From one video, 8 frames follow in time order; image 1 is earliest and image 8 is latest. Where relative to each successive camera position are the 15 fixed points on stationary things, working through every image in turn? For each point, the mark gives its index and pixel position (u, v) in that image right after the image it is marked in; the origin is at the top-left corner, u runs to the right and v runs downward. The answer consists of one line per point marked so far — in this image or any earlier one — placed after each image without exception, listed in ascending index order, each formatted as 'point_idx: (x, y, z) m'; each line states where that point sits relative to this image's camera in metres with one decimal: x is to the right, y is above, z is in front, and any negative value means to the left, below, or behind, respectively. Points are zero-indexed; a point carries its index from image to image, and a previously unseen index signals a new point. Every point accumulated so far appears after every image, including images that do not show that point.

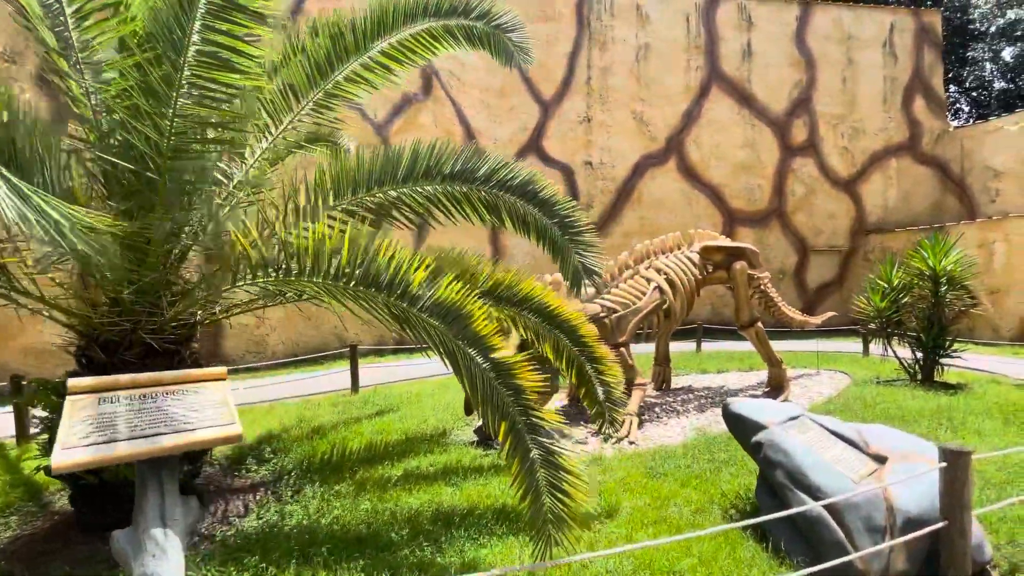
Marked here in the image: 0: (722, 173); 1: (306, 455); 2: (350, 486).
0: (+5.8, +3.2, +13.2) m
1: (-1.9, -1.5, +4.4) m
2: (-1.3, -1.5, +3.7) m
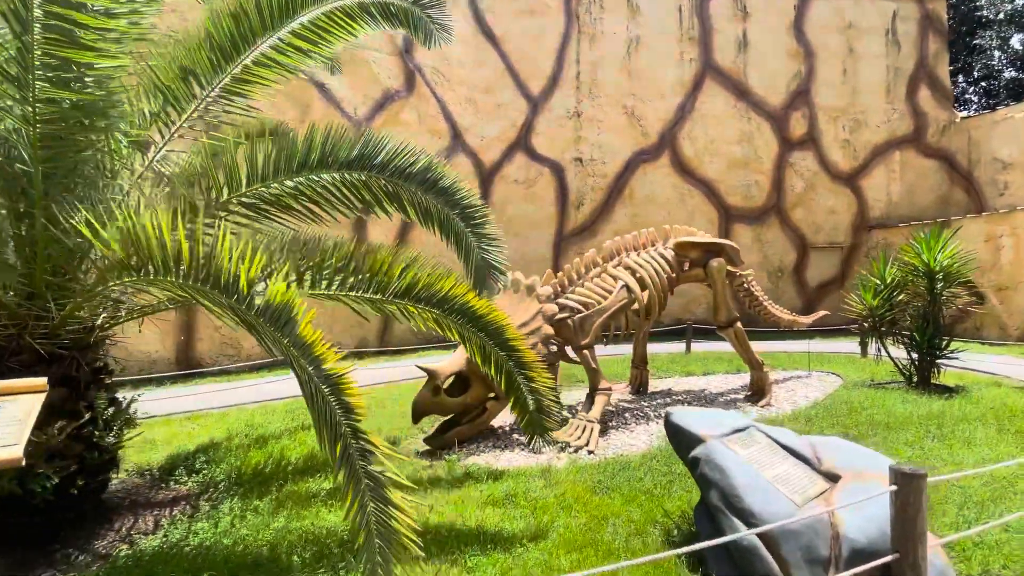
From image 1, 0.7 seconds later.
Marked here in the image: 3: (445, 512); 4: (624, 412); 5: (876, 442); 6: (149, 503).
0: (+5.5, +3.2, +12.8) m
1: (-2.4, -1.5, +4.1) m
2: (-1.7, -1.5, +3.5) m
3: (-0.4, -1.5, +3.2) m
4: (+1.3, -1.5, +5.6) m
5: (+3.4, -1.5, +4.5) m
6: (-2.7, -1.6, +3.6) m
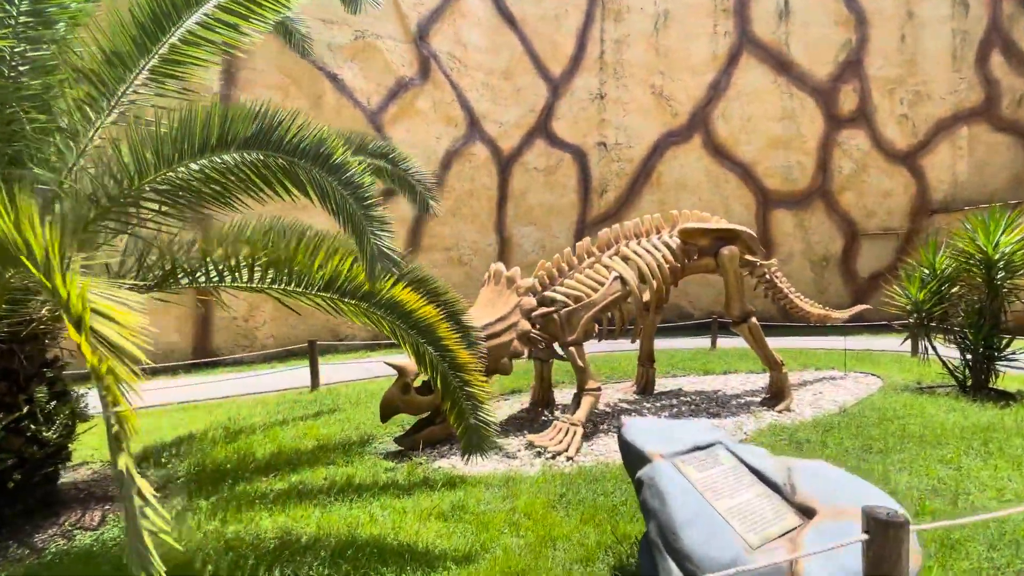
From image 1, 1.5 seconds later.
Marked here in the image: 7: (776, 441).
0: (+6.0, +3.4, +11.8) m
1: (-2.6, -1.5, +4.1) m
2: (-2.1, -1.5, +3.3) m
3: (-0.8, -1.5, +3.0) m
4: (+1.2, -1.4, +5.2) m
5: (+3.2, -1.4, +3.9) m
6: (-3.0, -1.5, +3.5) m
7: (+2.4, -1.4, +4.3) m
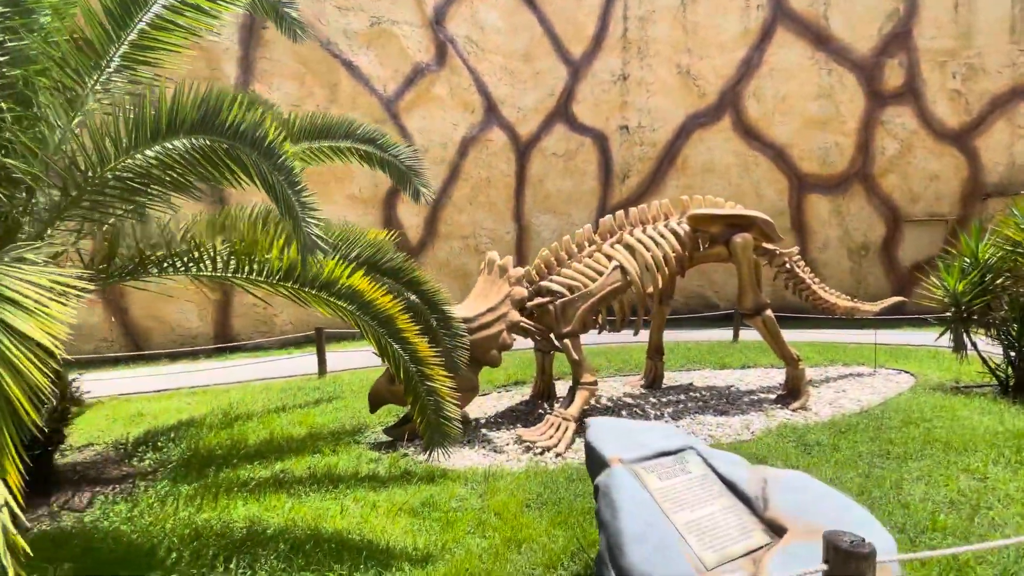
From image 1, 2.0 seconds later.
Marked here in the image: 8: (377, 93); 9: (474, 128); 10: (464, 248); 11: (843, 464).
0: (+6.5, +3.7, +11.1) m
1: (-2.7, -1.4, +4.1) m
2: (-2.2, -1.4, +3.4) m
3: (-1.0, -1.4, +2.9) m
4: (+1.1, -1.3, +5.0) m
5: (+3.1, -1.3, +3.6) m
6: (-3.1, -1.4, +3.6) m
7: (+2.3, -1.3, +4.0) m
8: (-2.8, +4.1, +10.0) m
9: (-0.8, +3.6, +10.8) m
10: (-1.1, +0.9, +10.6) m
11: (+2.5, -1.3, +3.6) m
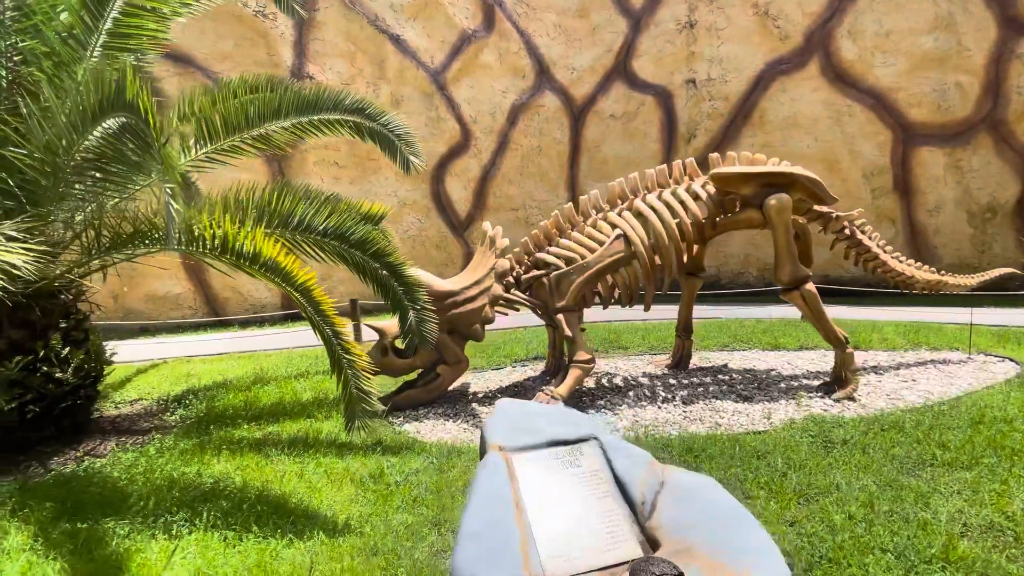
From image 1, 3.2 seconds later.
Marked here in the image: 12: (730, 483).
0: (+7.5, +4.2, +9.4) m
1: (-2.8, -1.1, +4.5) m
2: (-2.5, -1.2, +3.7) m
3: (-1.3, -1.2, +3.0) m
4: (+1.1, -1.0, +4.6) m
5: (+2.8, -1.1, +2.9) m
6: (-3.3, -1.2, +4.1) m
7: (+2.1, -1.1, +3.5) m
8: (-1.8, +4.7, +10.0) m
9: (+0.3, +4.2, +10.4) m
10: (0.0, +1.5, +10.5) m
11: (+2.2, -1.2, +3.0) m
12: (+1.3, -1.2, +2.9) m
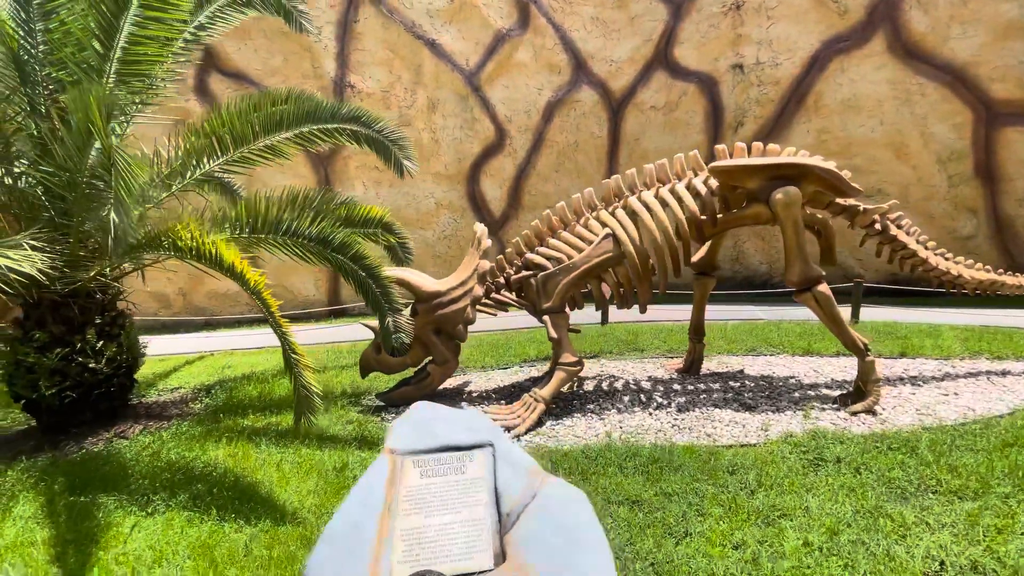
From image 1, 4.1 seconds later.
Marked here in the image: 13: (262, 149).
0: (+8.1, +4.3, +8.2) m
1: (-2.8, -1.1, +4.9) m
2: (-2.6, -1.2, +4.1) m
3: (-1.6, -1.2, +3.2) m
4: (+1.1, -1.0, +4.5) m
5: (+2.4, -1.2, +2.5) m
6: (-3.4, -1.2, +4.6) m
7: (+1.9, -1.1, +3.2) m
8: (-1.1, +4.7, +10.2) m
9: (+1.0, +4.2, +10.3) m
10: (+0.8, +1.5, +10.4) m
11: (+1.9, -1.2, +2.8) m
12: (+1.0, -1.2, +2.7) m
13: (-2.2, +1.3, +4.3) m
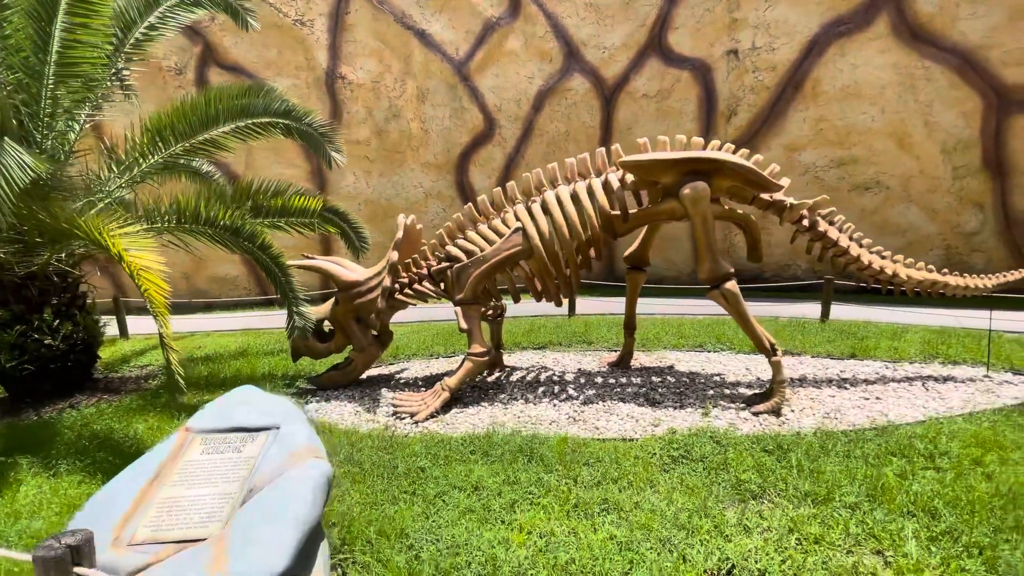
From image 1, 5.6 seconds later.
0: (+7.7, +4.3, +7.6) m
1: (-3.6, -0.9, +5.3) m
2: (-3.4, -1.1, +4.4) m
3: (-2.5, -1.2, +3.5) m
4: (+0.3, -0.9, +4.5) m
5: (+1.5, -1.2, +2.5) m
6: (-4.2, -1.1, +5.0) m
7: (+1.0, -1.1, +3.2) m
8: (-1.3, +4.9, +10.2) m
9: (+0.8, +4.4, +10.2) m
10: (+0.5, +1.7, +10.4) m
11: (+1.0, -1.2, +2.8) m
12: (+0.1, -1.2, +2.8) m
13: (-3.0, +1.4, +4.6) m
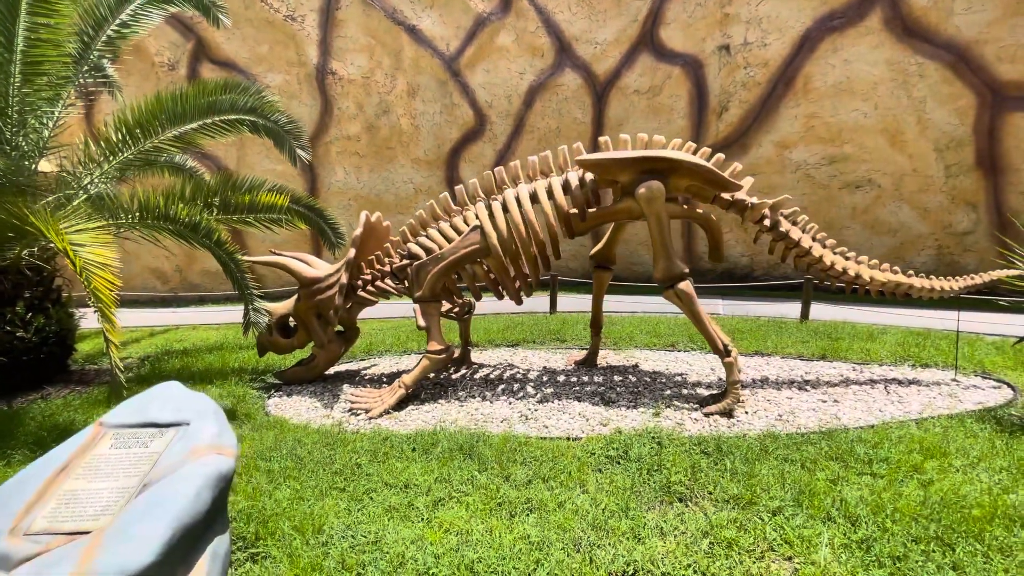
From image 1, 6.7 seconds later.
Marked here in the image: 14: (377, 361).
0: (+7.4, +4.2, +7.4) m
1: (-3.9, -0.9, +5.4) m
2: (-3.8, -1.0, +4.5) m
3: (-2.9, -1.1, +3.6) m
4: (-0.1, -0.9, +4.6) m
5: (+1.1, -1.2, +2.5) m
6: (-4.5, -1.0, +5.1) m
7: (+0.6, -1.1, +3.2) m
8: (-1.5, +5.0, +10.2) m
9: (+0.6, +4.5, +10.1) m
10: (+0.3, +1.8, +10.4) m
11: (+0.6, -1.2, +2.8) m
12: (-0.3, -1.2, +2.8) m
13: (-3.3, +1.4, +4.6) m
14: (-1.5, -0.8, +5.5) m
